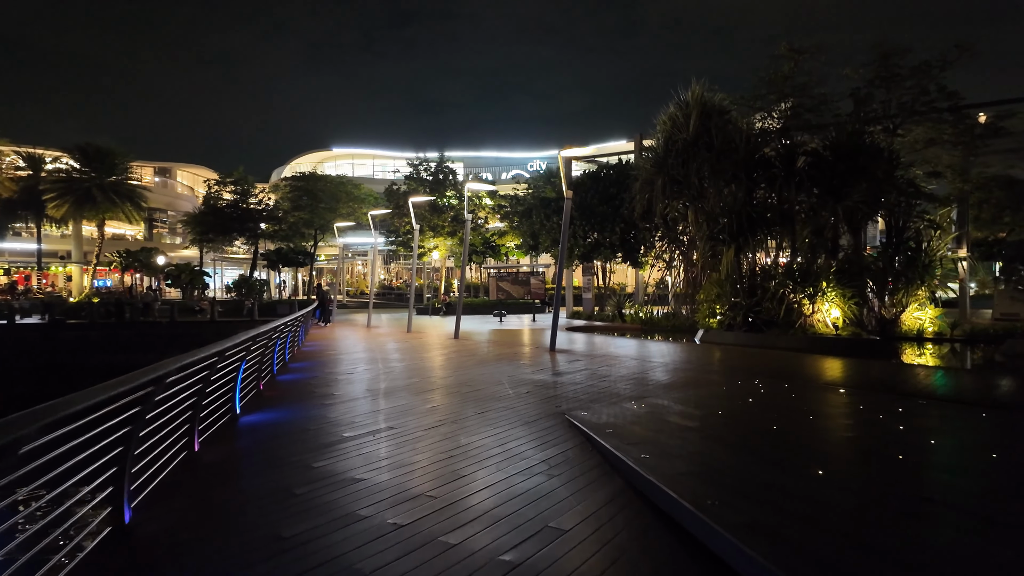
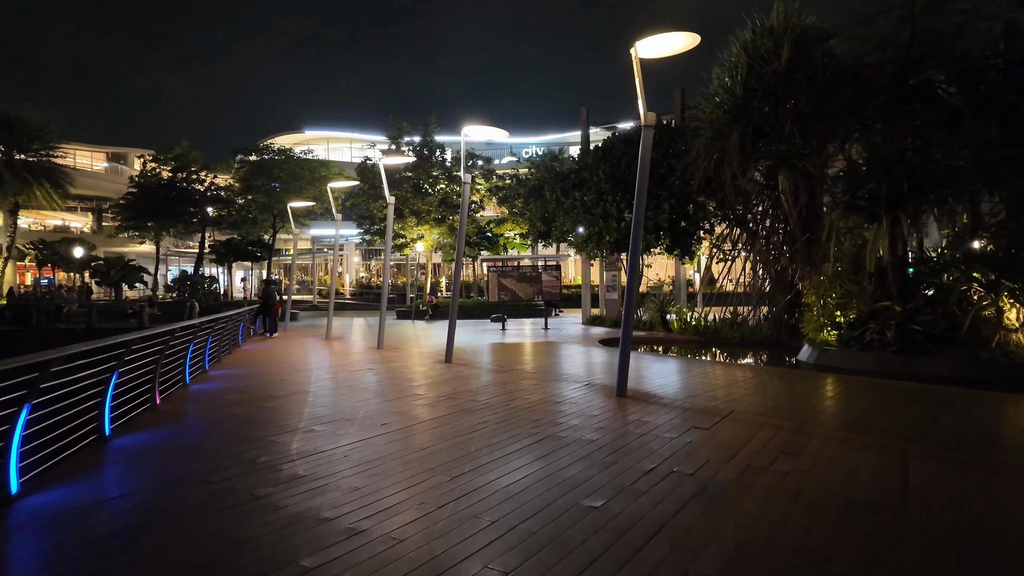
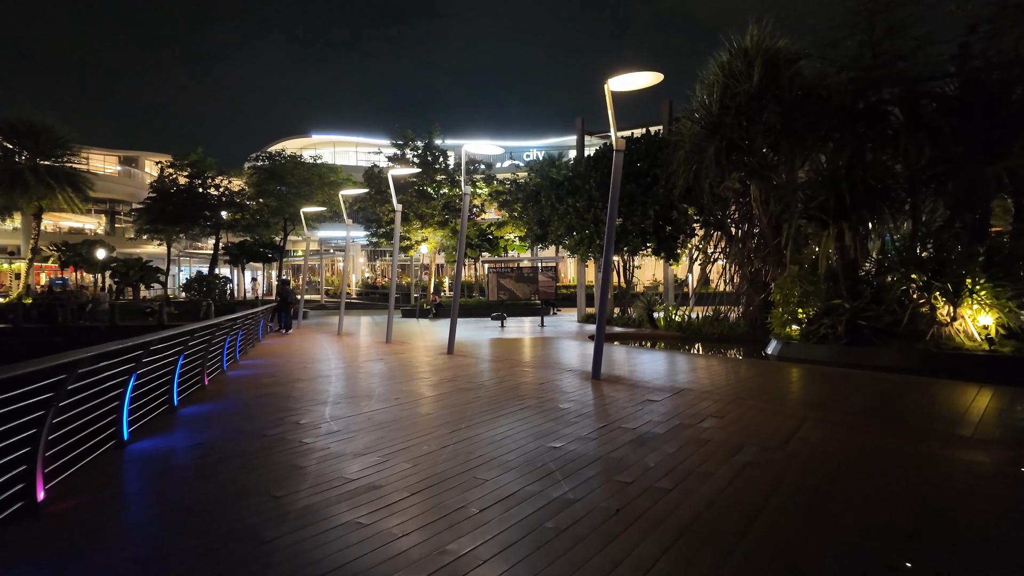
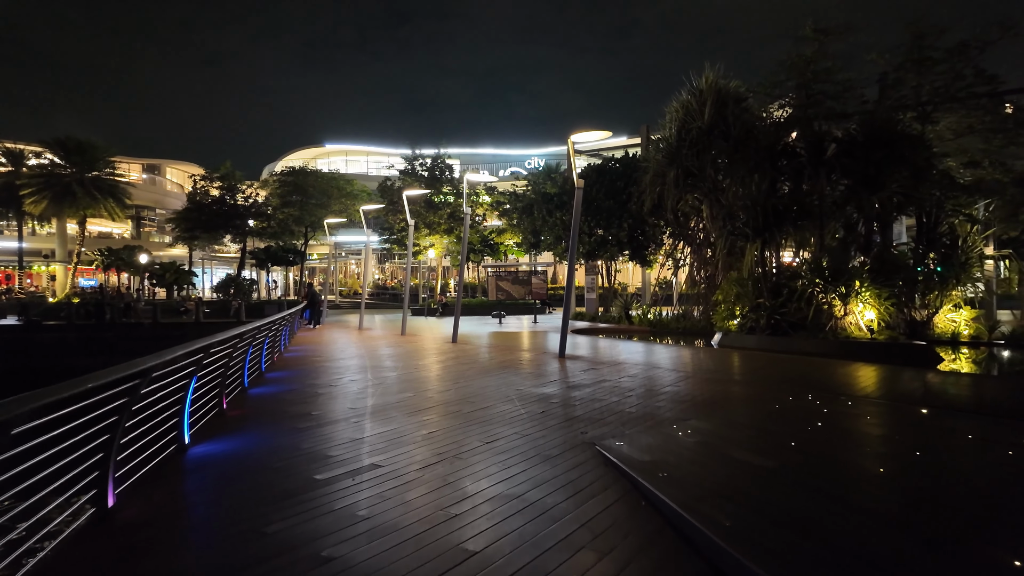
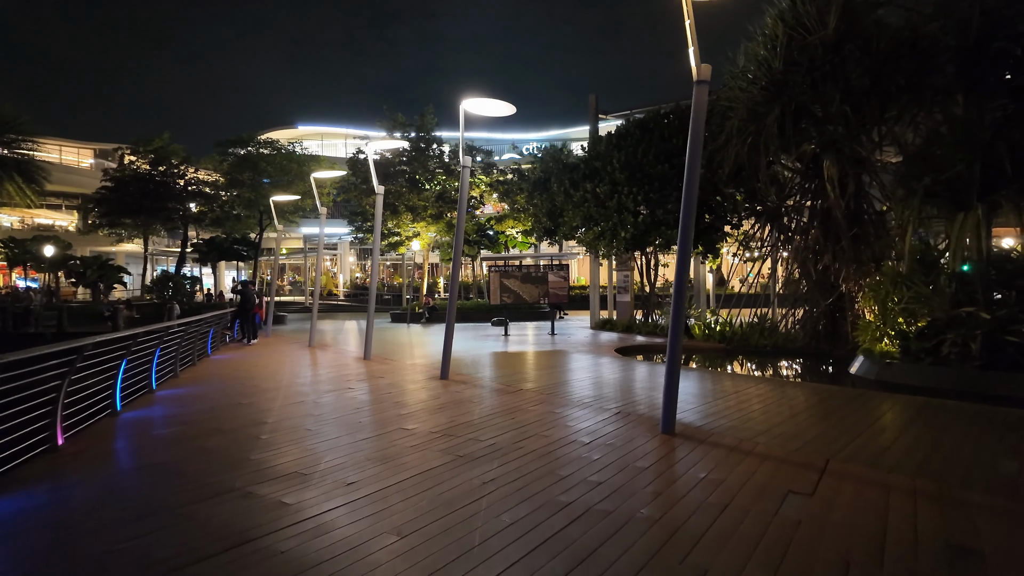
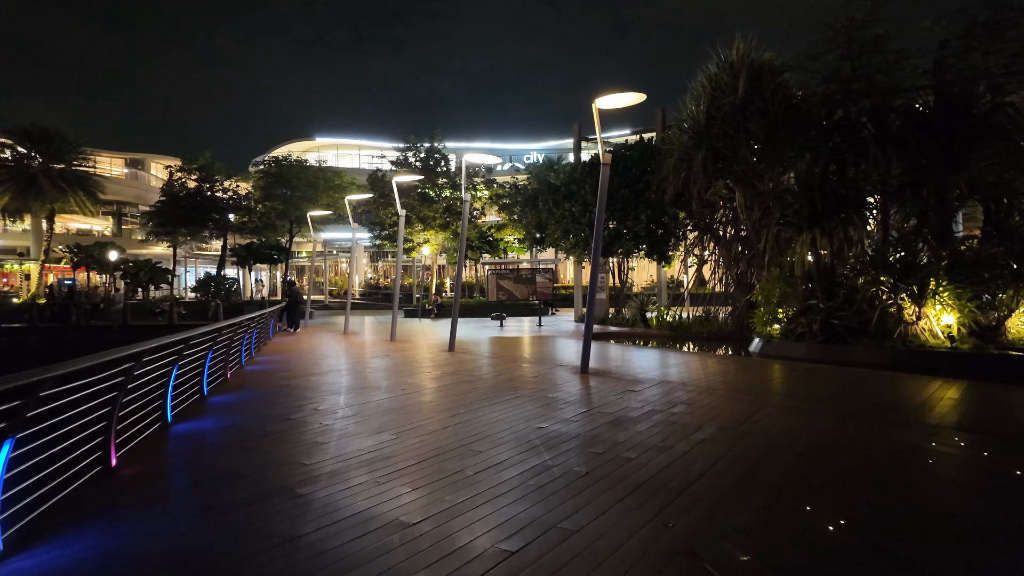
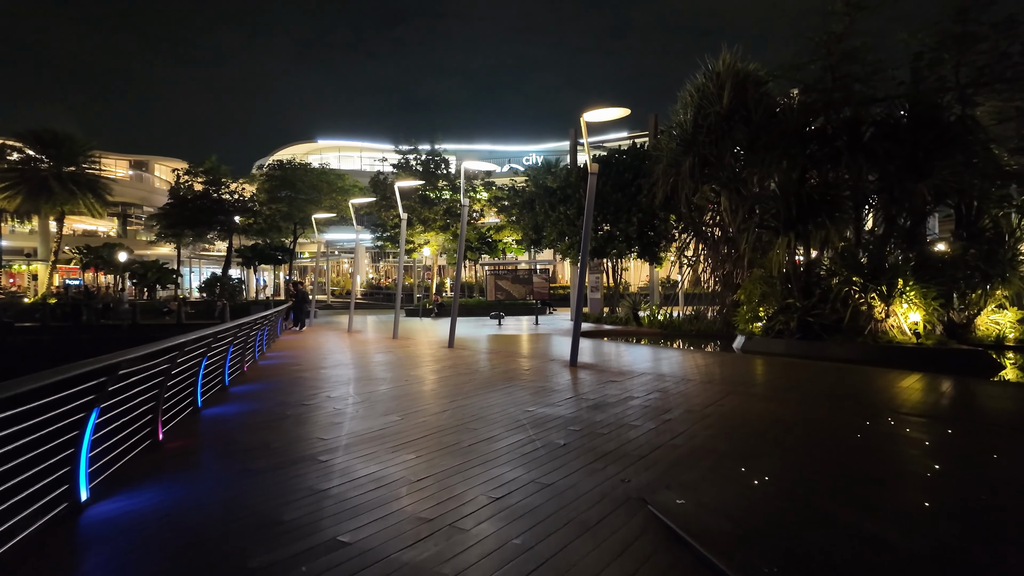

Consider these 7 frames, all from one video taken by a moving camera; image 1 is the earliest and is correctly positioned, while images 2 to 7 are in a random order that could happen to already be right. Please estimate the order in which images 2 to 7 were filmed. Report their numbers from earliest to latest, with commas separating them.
4, 7, 6, 3, 2, 5
